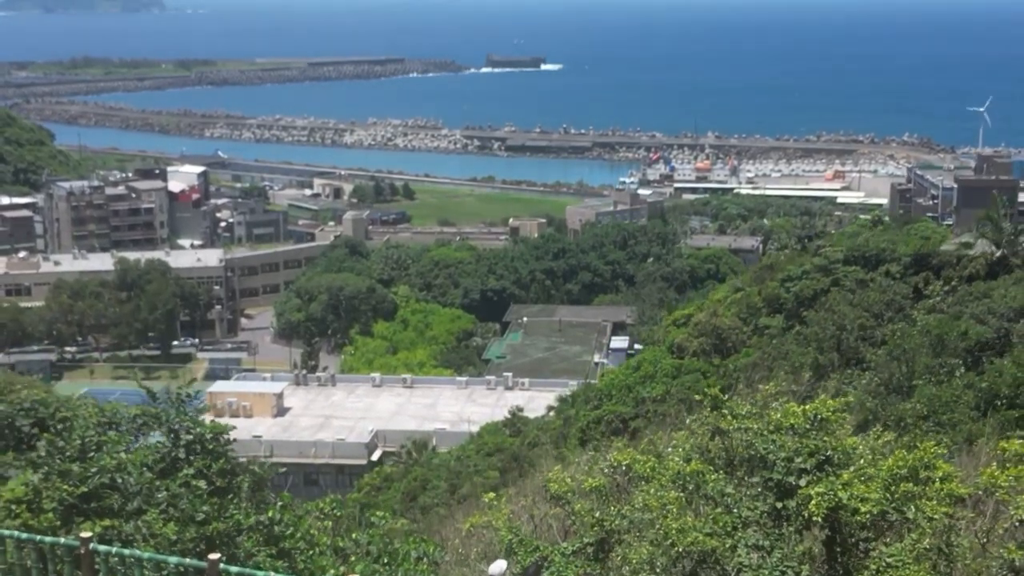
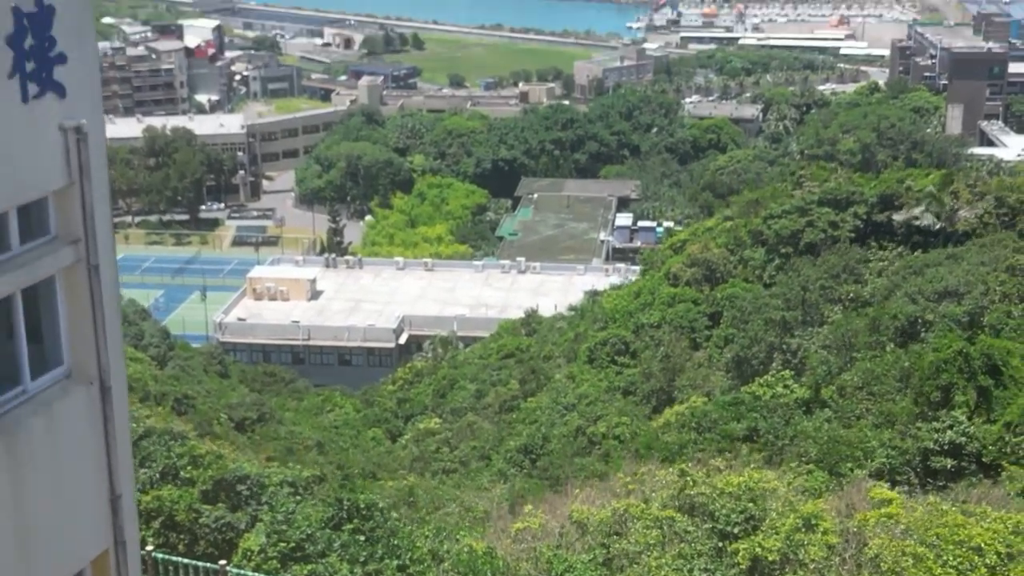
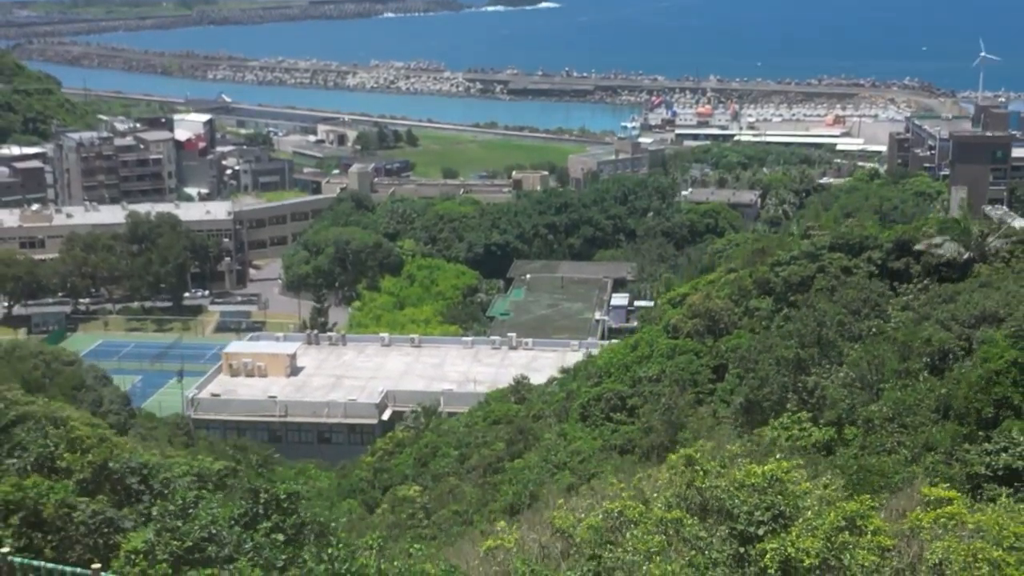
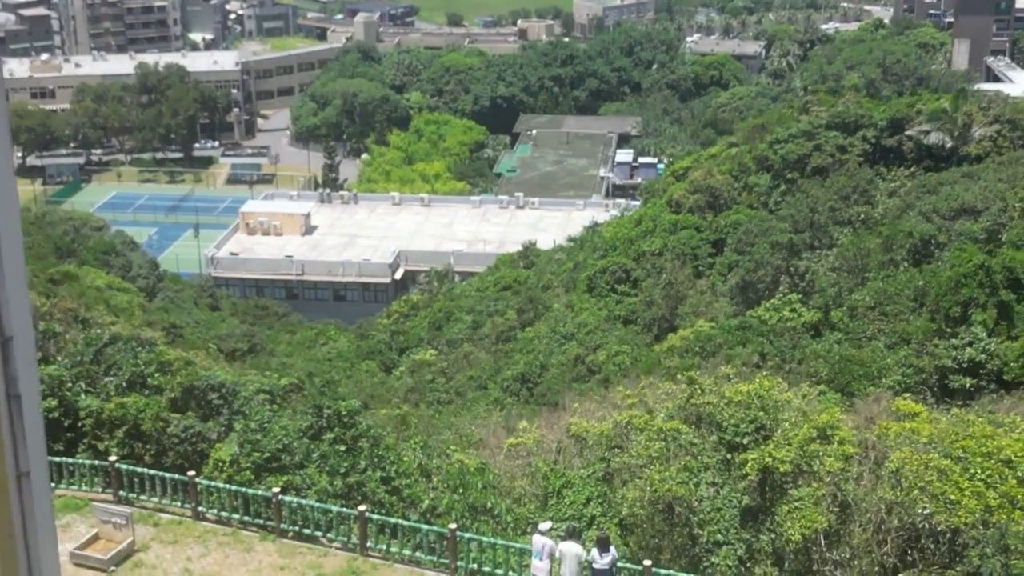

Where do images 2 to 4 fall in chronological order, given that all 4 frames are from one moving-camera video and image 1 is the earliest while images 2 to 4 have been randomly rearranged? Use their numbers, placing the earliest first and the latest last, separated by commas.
3, 4, 2
